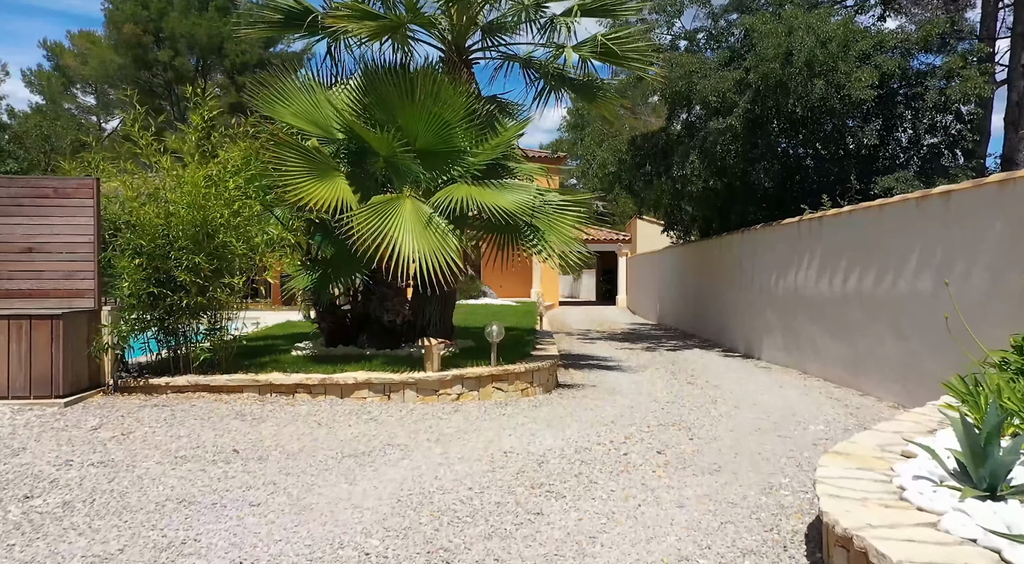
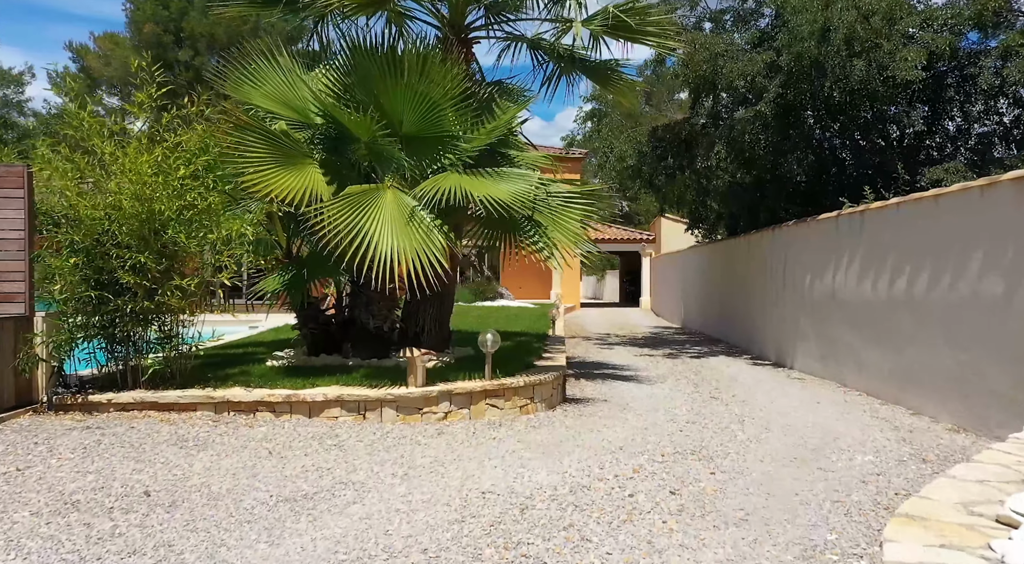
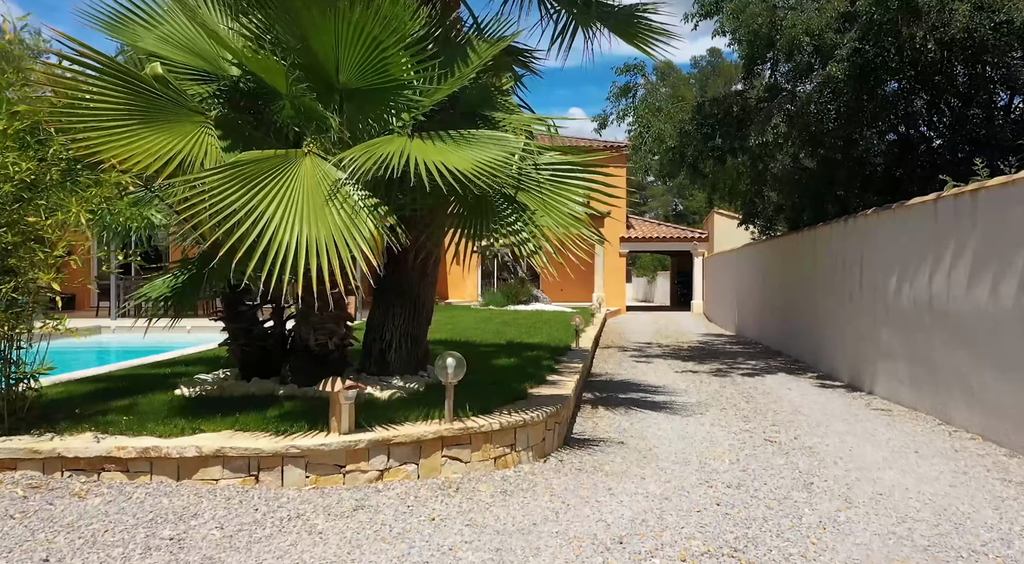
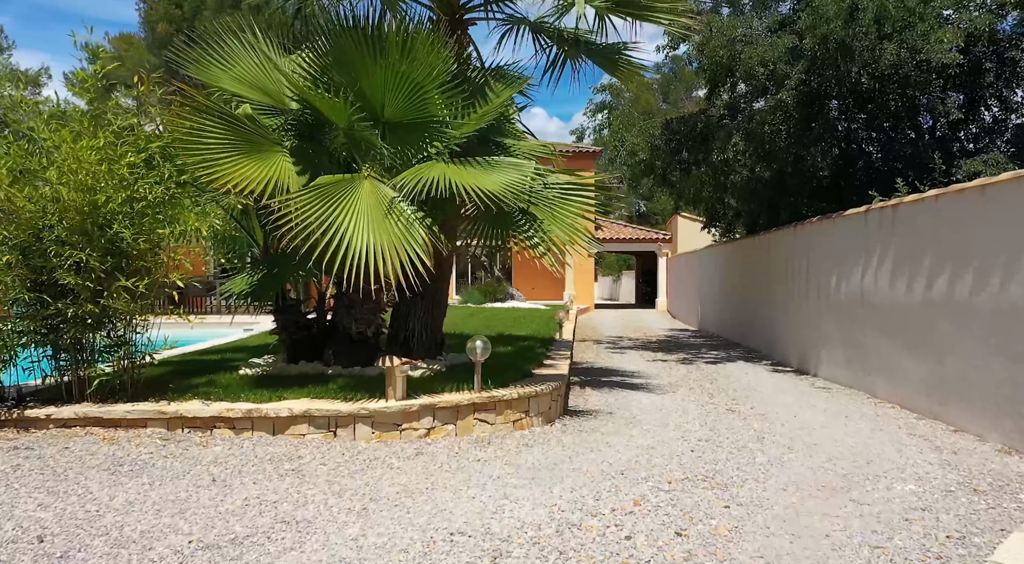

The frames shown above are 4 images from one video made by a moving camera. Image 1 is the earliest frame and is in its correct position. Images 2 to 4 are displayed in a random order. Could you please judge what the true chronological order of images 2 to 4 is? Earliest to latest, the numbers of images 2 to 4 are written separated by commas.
2, 4, 3
